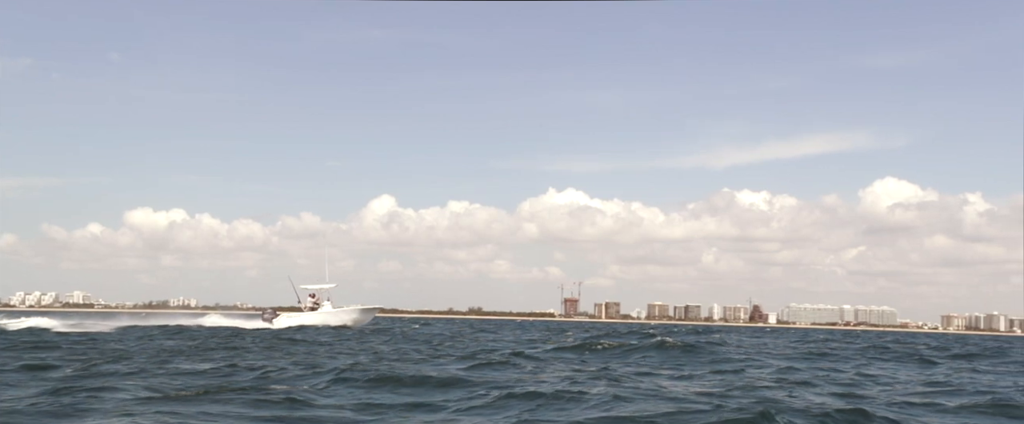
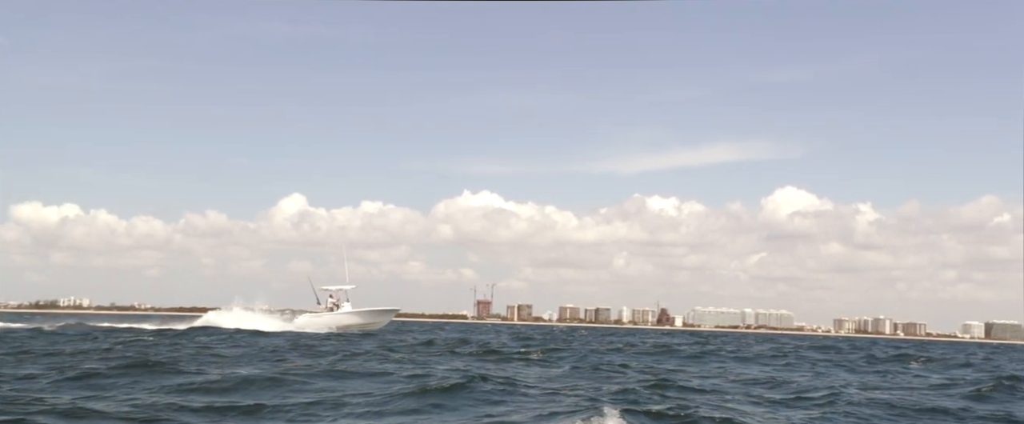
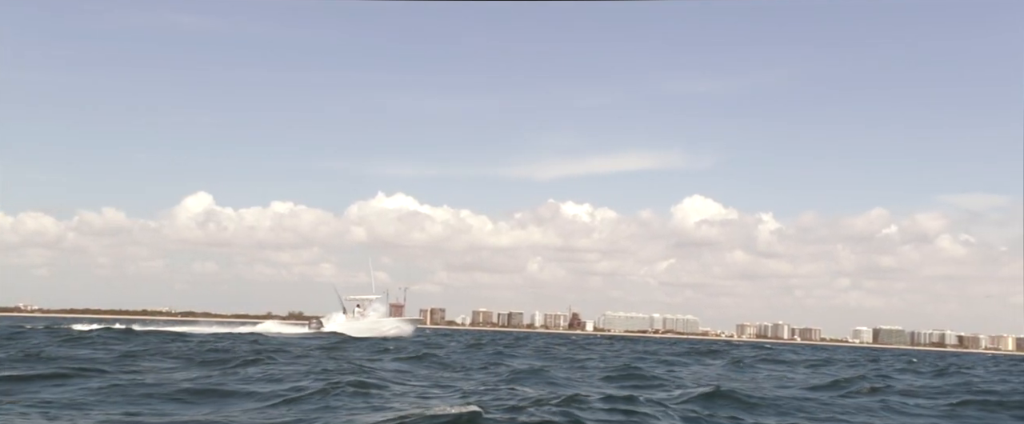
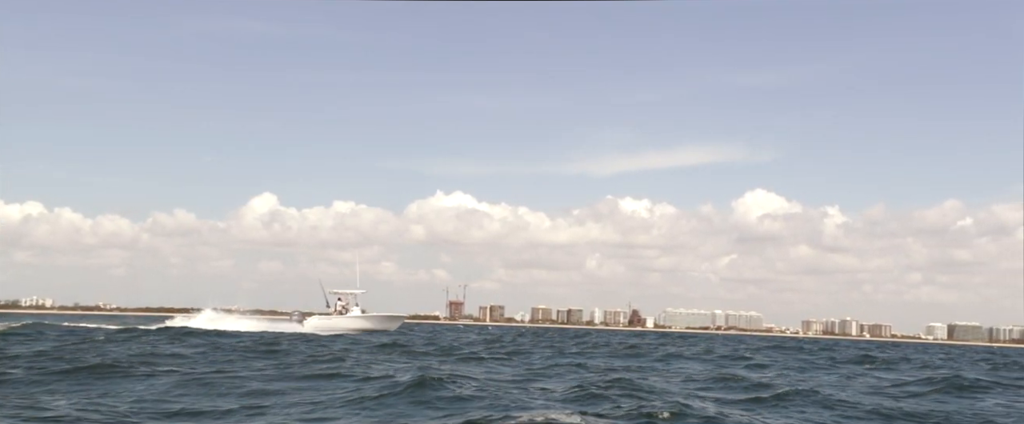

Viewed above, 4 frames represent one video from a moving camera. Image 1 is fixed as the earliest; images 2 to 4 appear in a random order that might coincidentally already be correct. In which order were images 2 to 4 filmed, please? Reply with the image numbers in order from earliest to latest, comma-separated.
2, 4, 3
